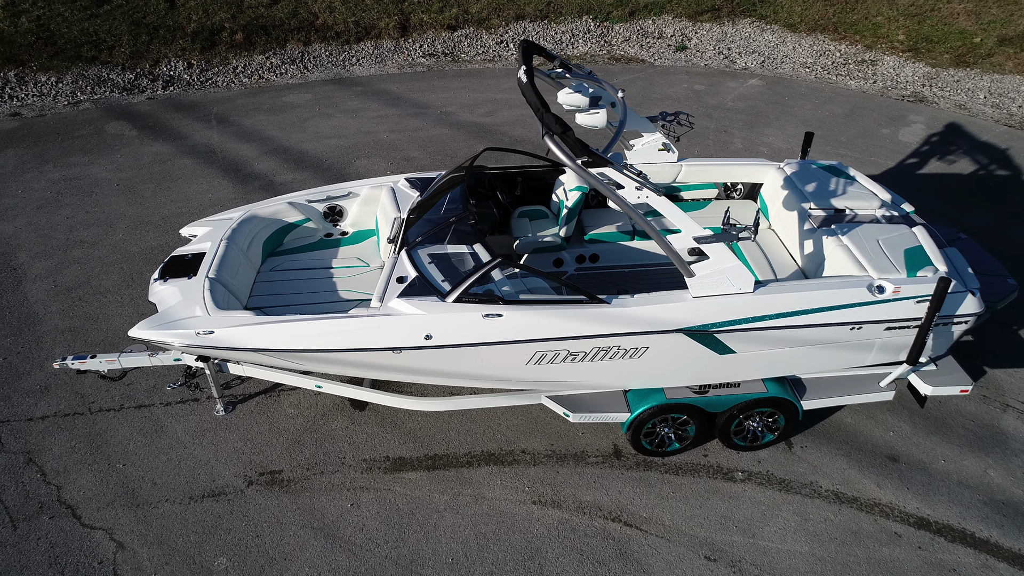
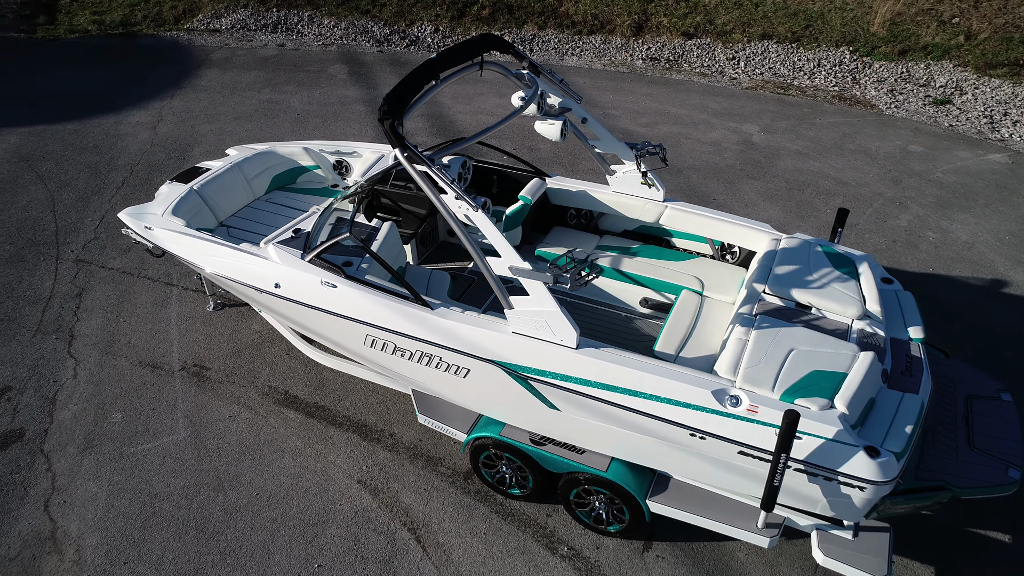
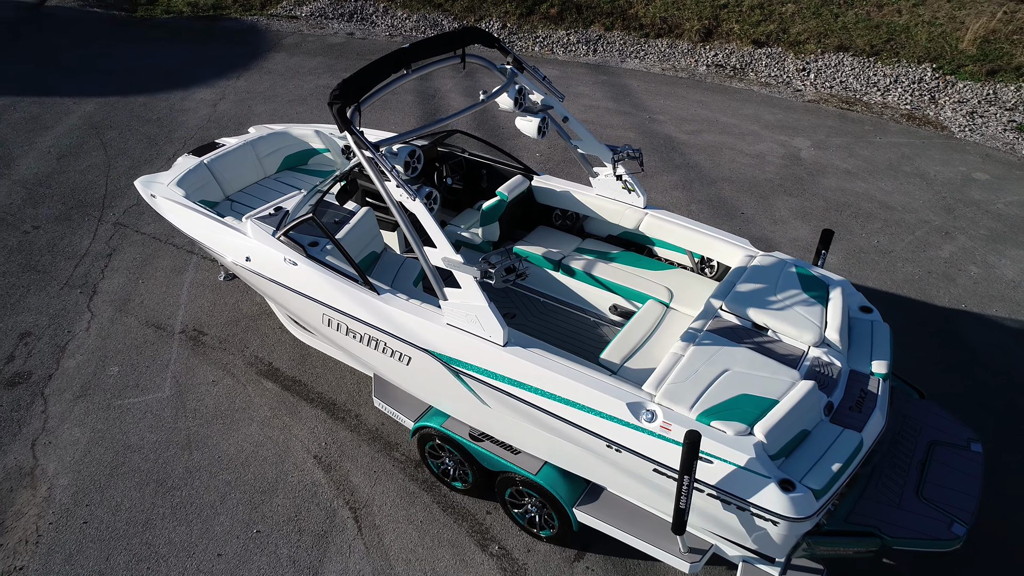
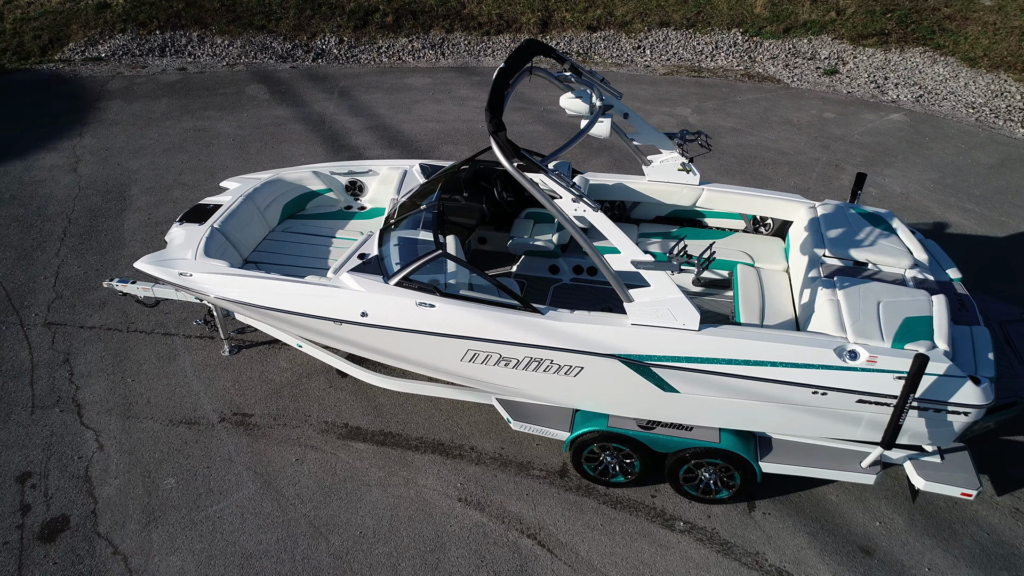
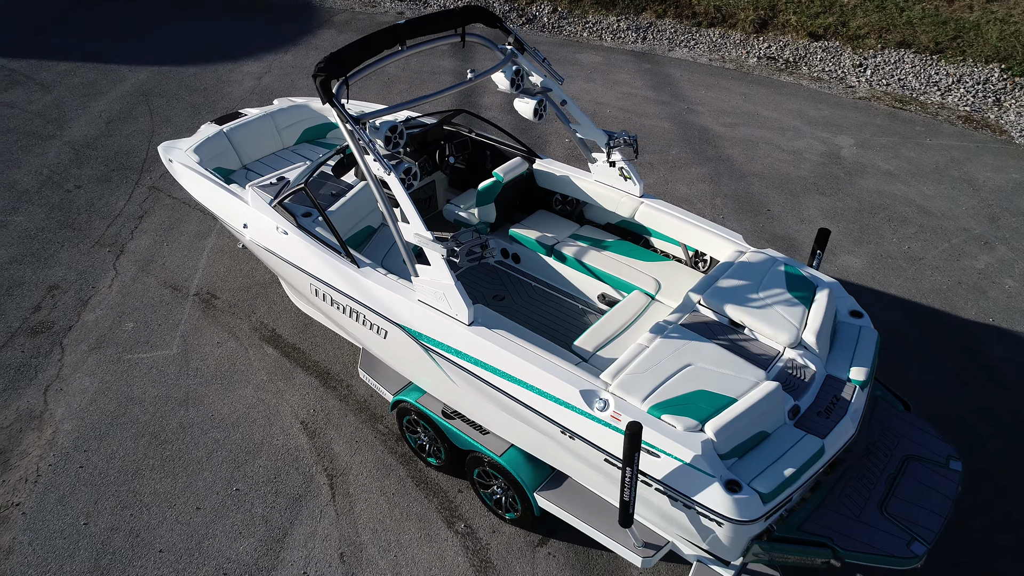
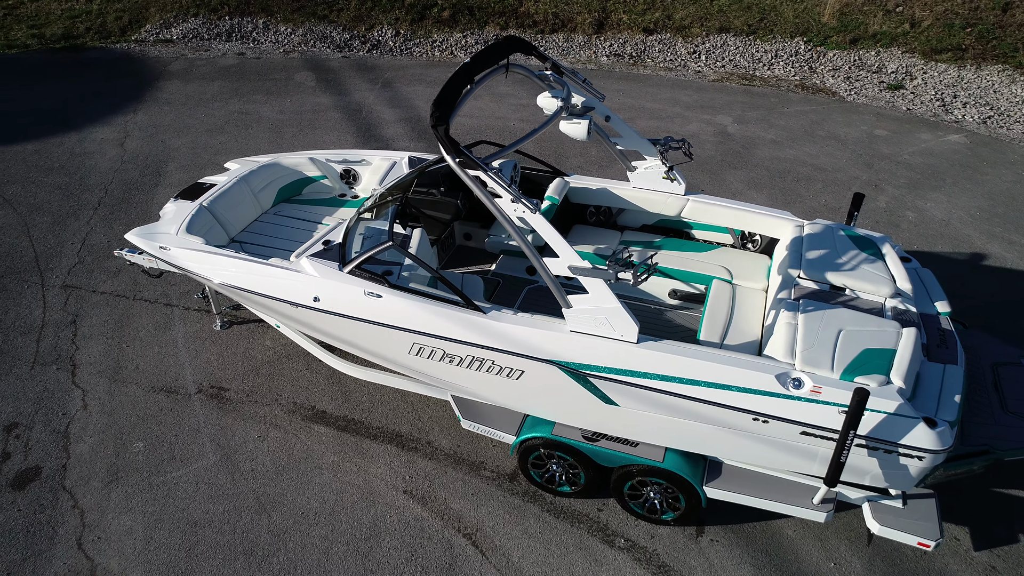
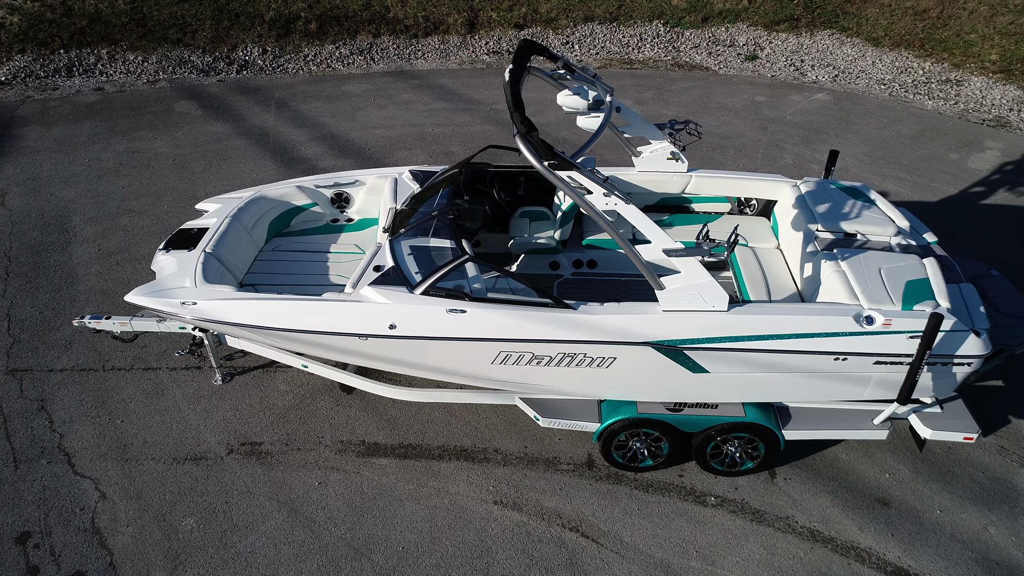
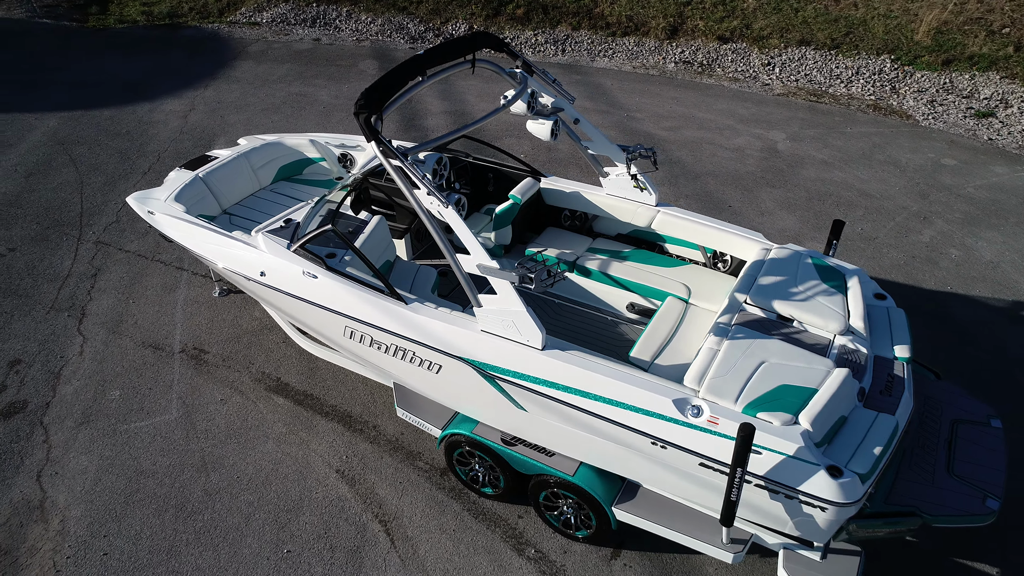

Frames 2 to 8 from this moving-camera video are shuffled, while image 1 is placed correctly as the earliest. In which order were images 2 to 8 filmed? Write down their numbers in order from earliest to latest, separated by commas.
7, 4, 6, 2, 8, 3, 5
